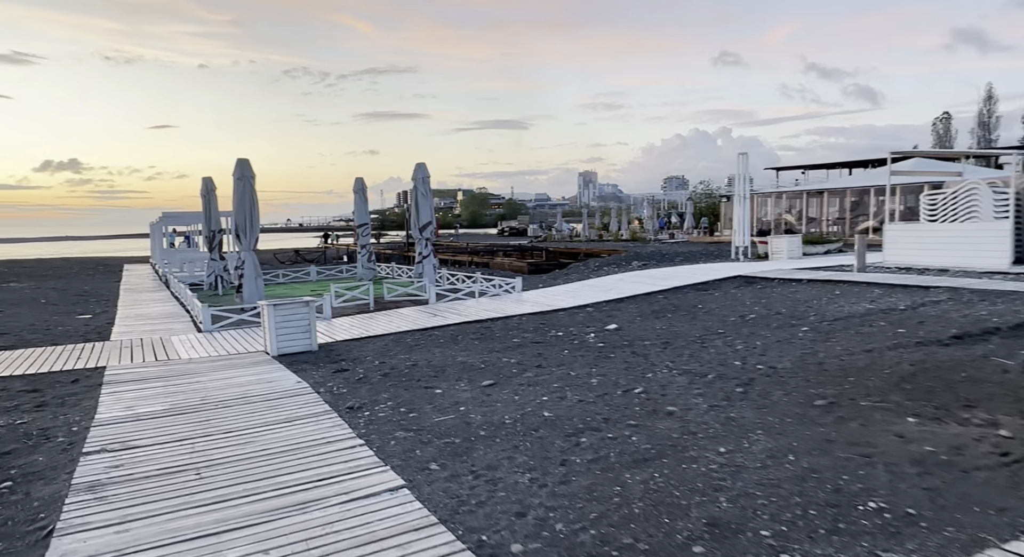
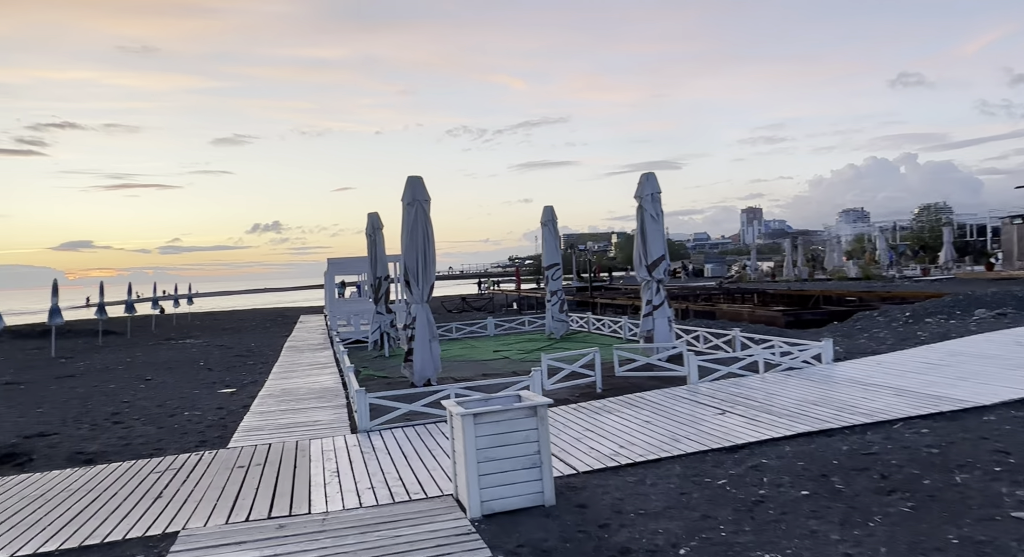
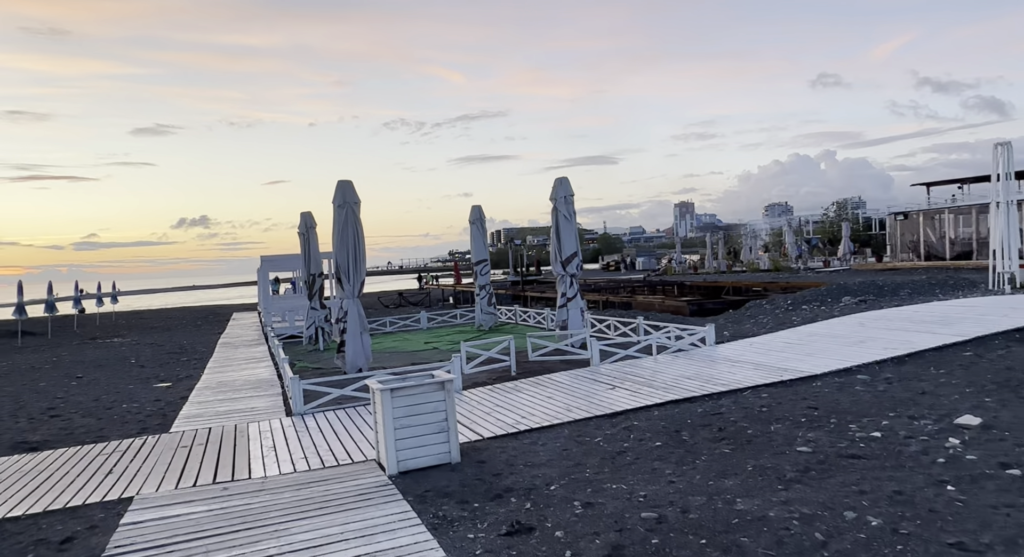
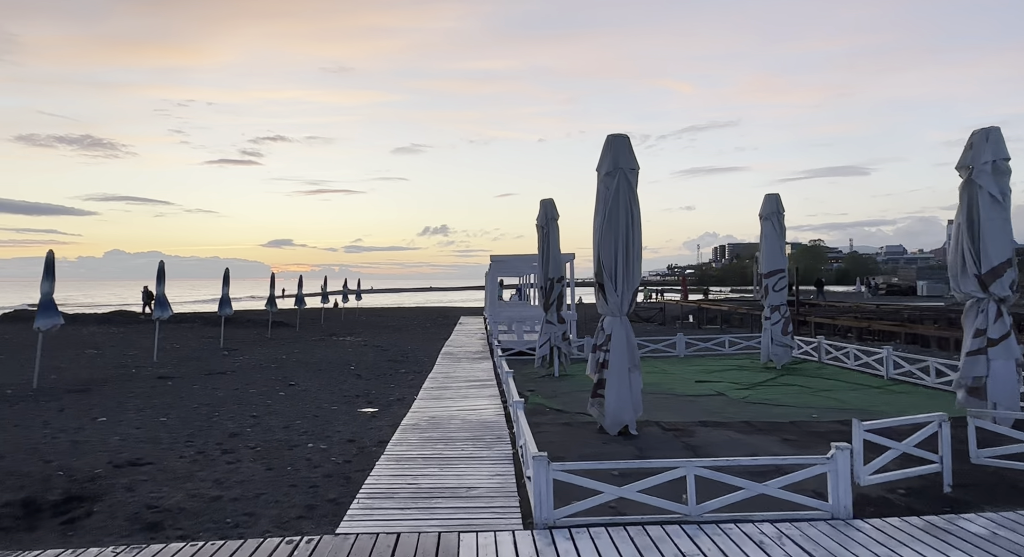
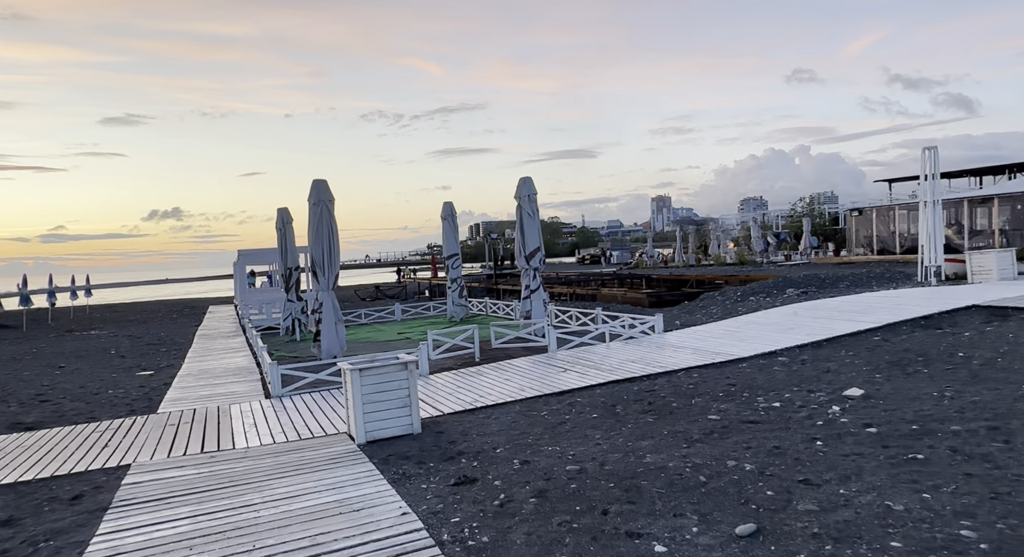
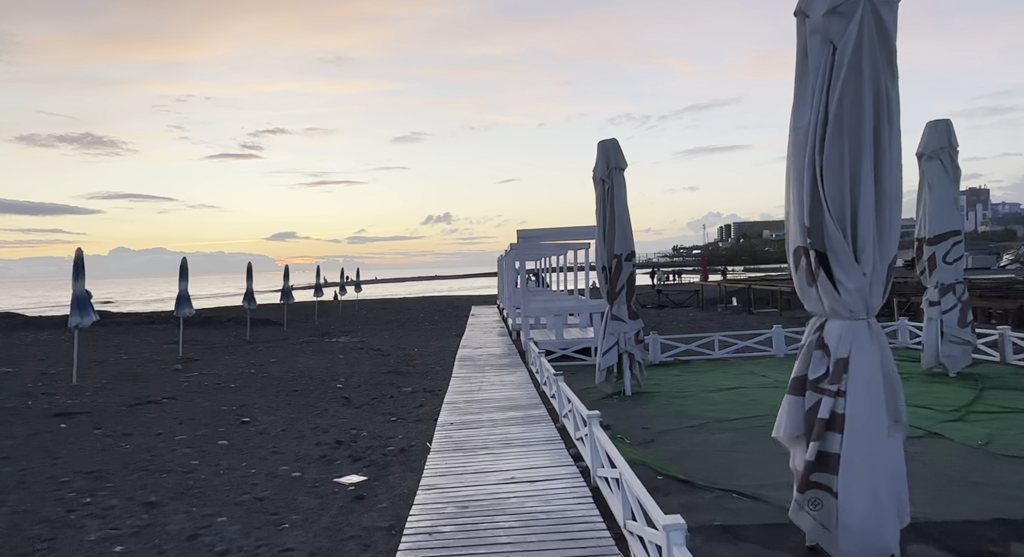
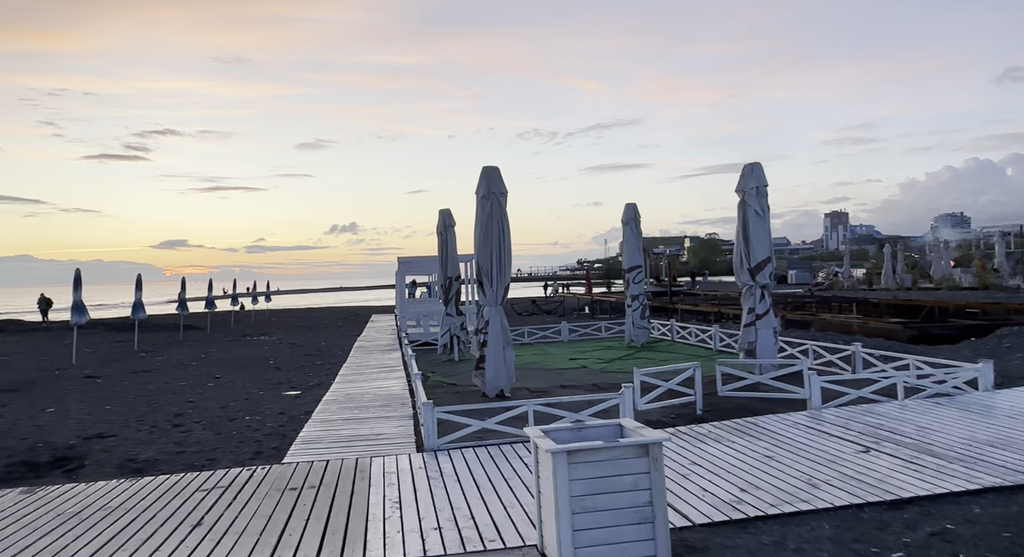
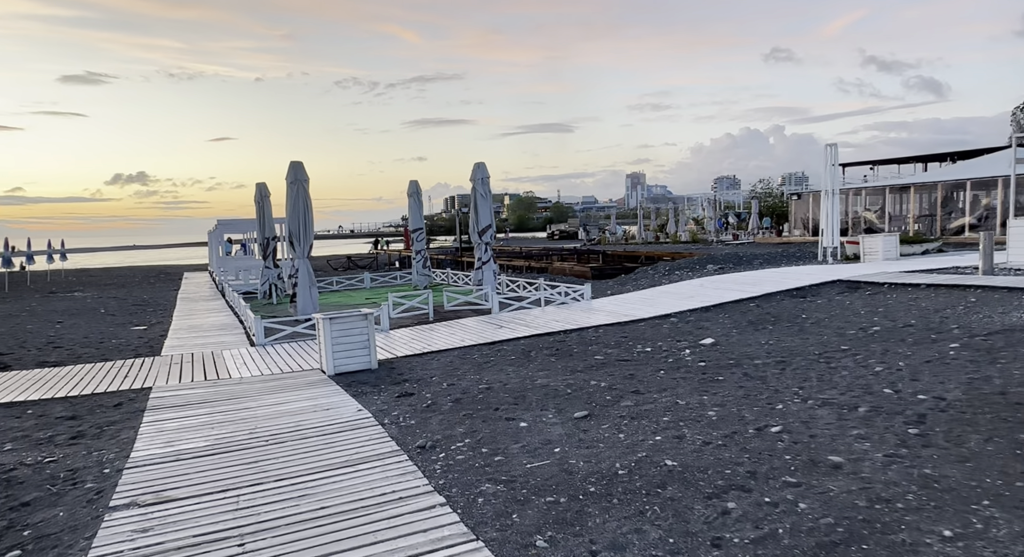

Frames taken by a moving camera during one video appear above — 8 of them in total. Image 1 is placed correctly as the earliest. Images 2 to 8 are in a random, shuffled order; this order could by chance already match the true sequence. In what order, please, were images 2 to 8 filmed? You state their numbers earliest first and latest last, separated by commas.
8, 5, 3, 2, 7, 4, 6
